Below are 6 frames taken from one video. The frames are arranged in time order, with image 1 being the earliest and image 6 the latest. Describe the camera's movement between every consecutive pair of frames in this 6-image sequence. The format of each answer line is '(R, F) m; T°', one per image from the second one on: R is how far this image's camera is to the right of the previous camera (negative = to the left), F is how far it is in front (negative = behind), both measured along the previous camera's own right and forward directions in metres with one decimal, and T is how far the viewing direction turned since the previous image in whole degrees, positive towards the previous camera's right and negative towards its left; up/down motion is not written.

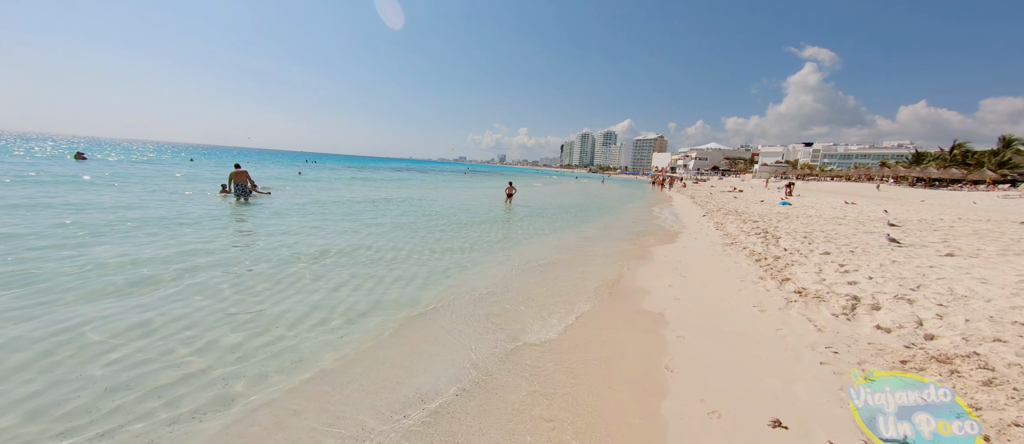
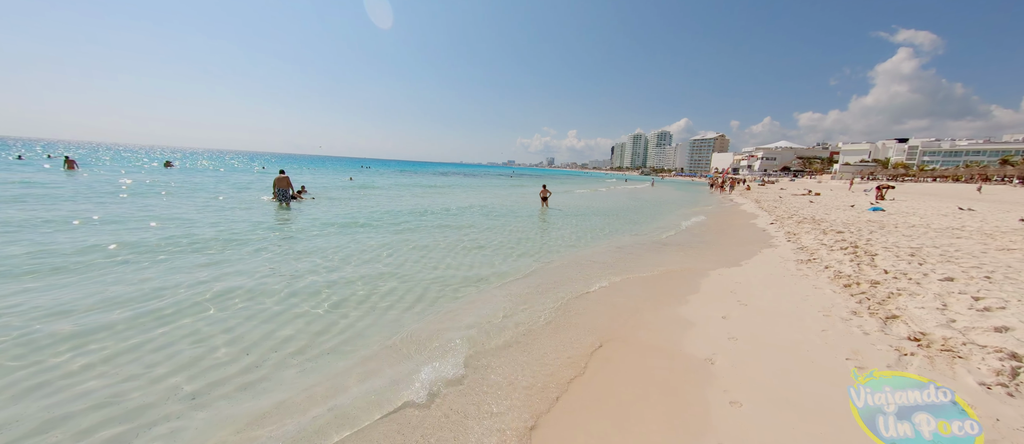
(+0.5, +0.8) m; -8°
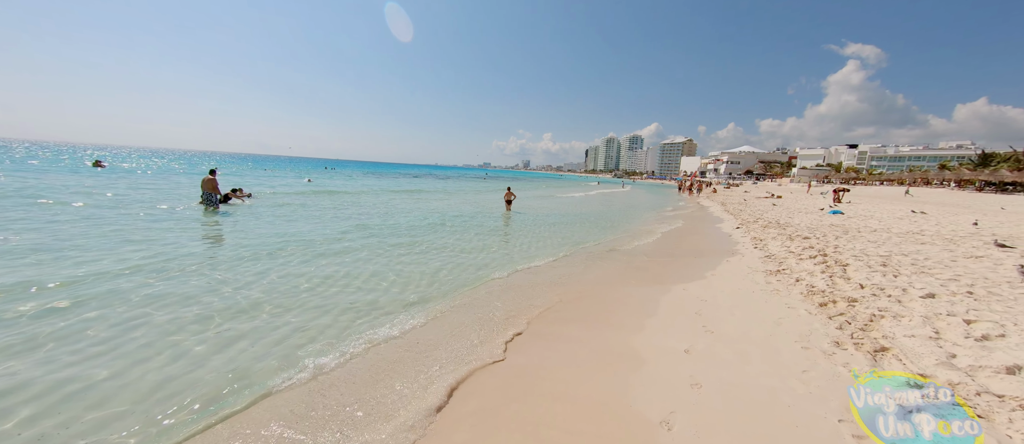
(+0.7, +1.0) m; +4°
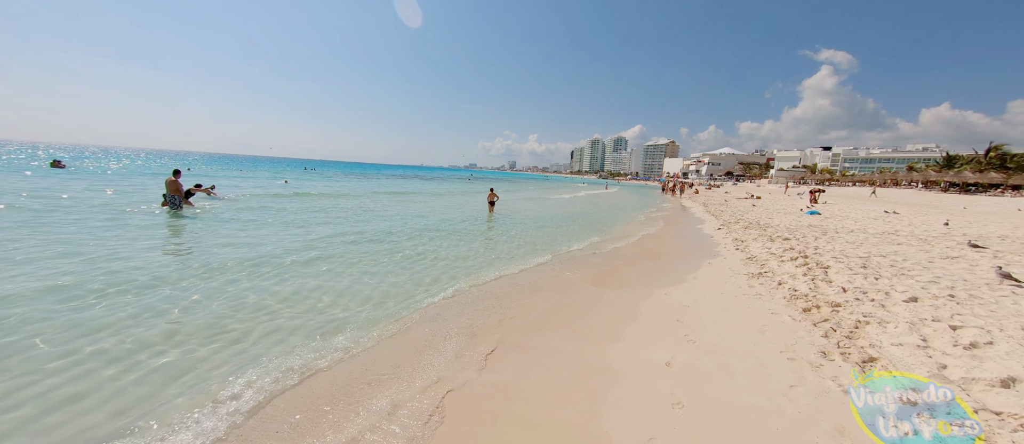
(+0.2, +0.3) m; +2°
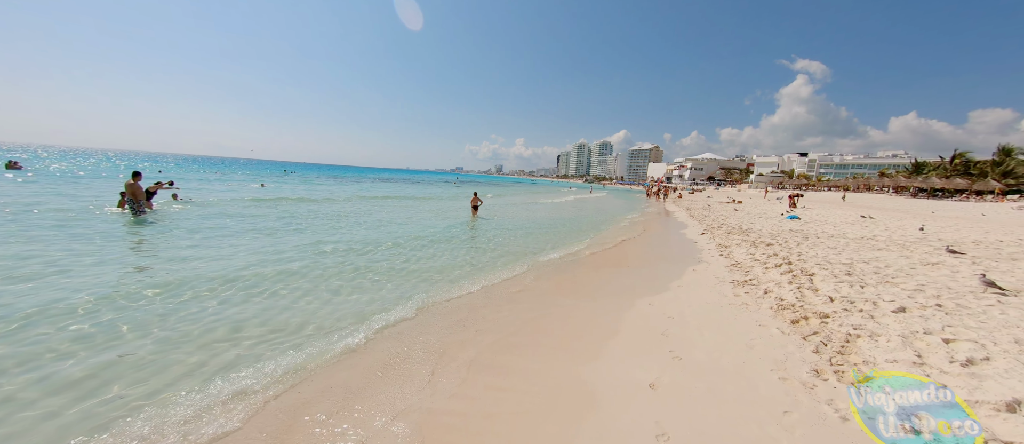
(+0.2, +0.3) m; +2°
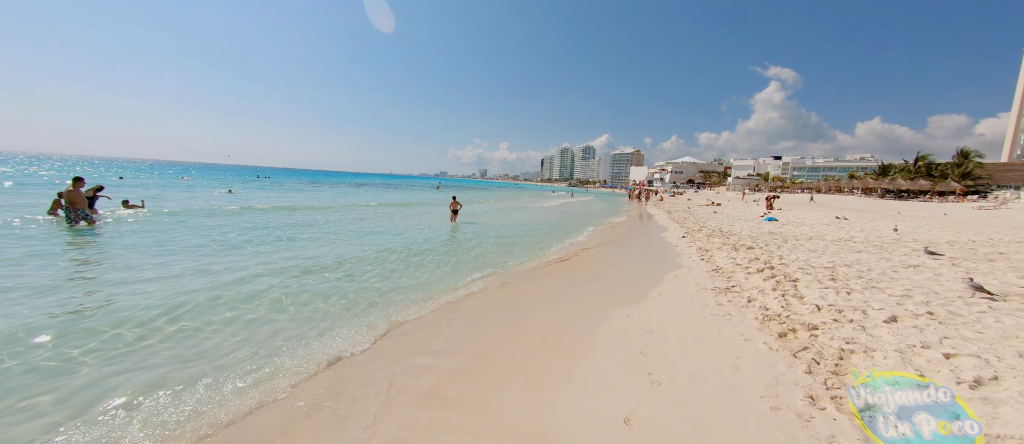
(+0.3, +0.5) m; +2°
